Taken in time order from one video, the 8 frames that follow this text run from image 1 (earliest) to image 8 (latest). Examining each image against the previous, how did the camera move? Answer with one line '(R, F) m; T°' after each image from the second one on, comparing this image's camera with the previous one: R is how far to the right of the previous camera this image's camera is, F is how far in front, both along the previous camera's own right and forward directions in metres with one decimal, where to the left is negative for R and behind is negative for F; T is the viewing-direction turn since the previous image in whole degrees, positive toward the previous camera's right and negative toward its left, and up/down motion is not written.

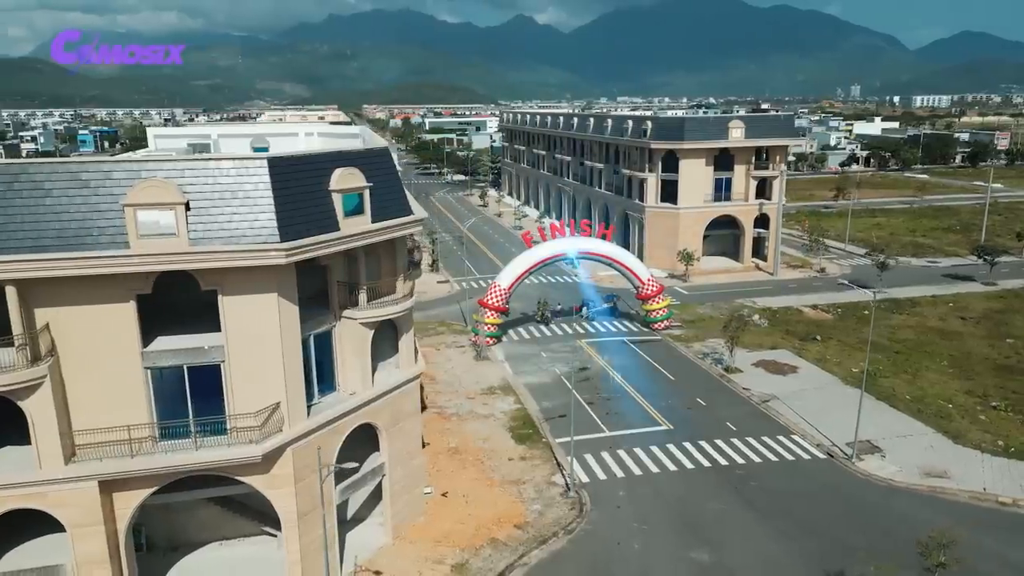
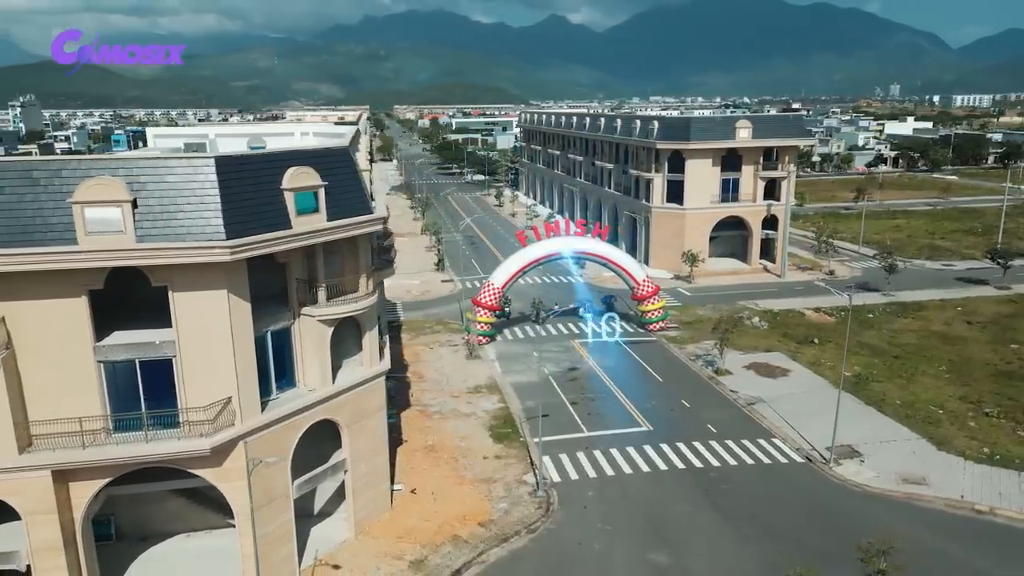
(+2.6, -0.1) m; -2°
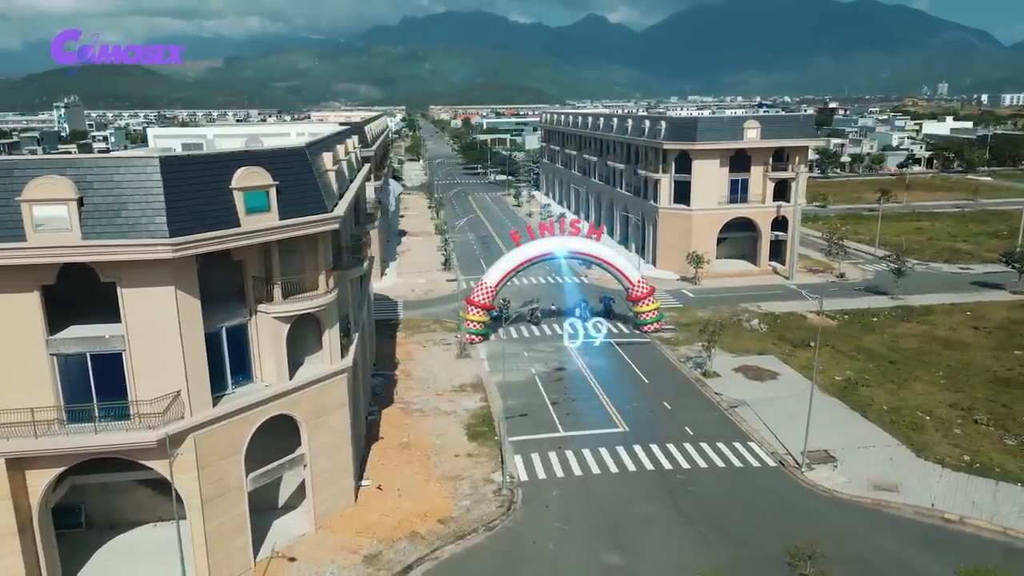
(+3.0, -0.1) m; -3°
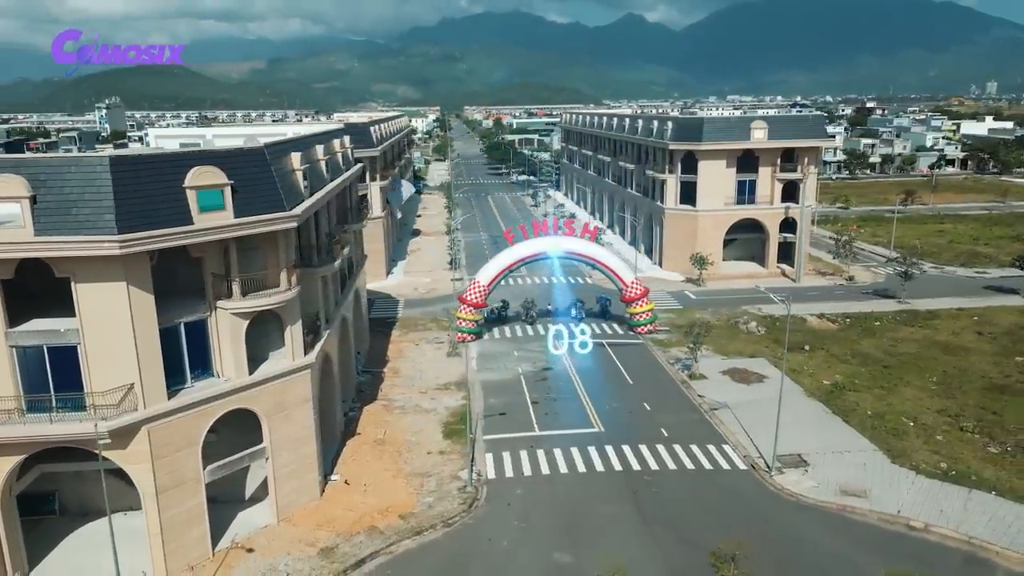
(+3.0, -0.2) m; -2°
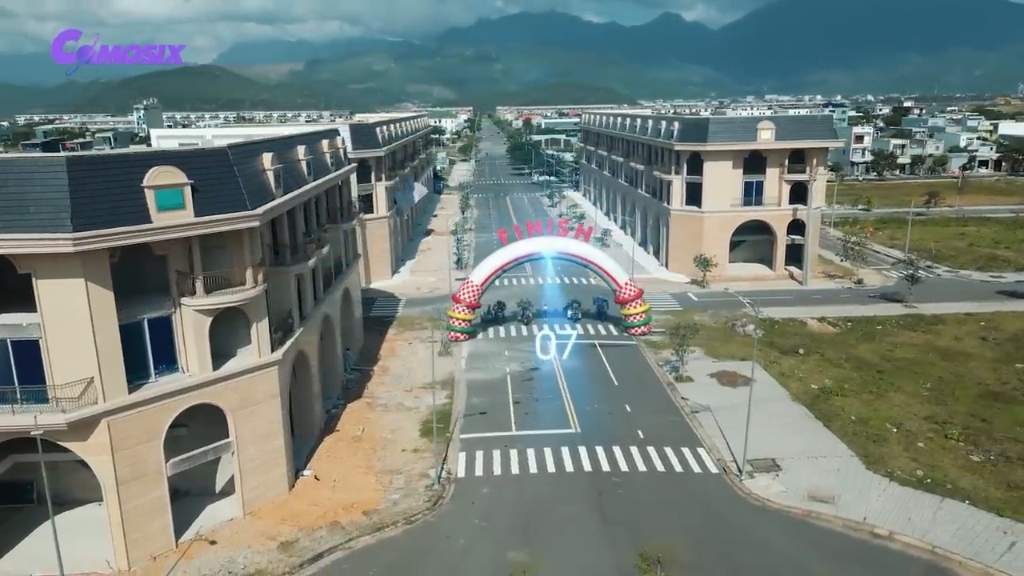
(+2.9, -0.1) m; -2°
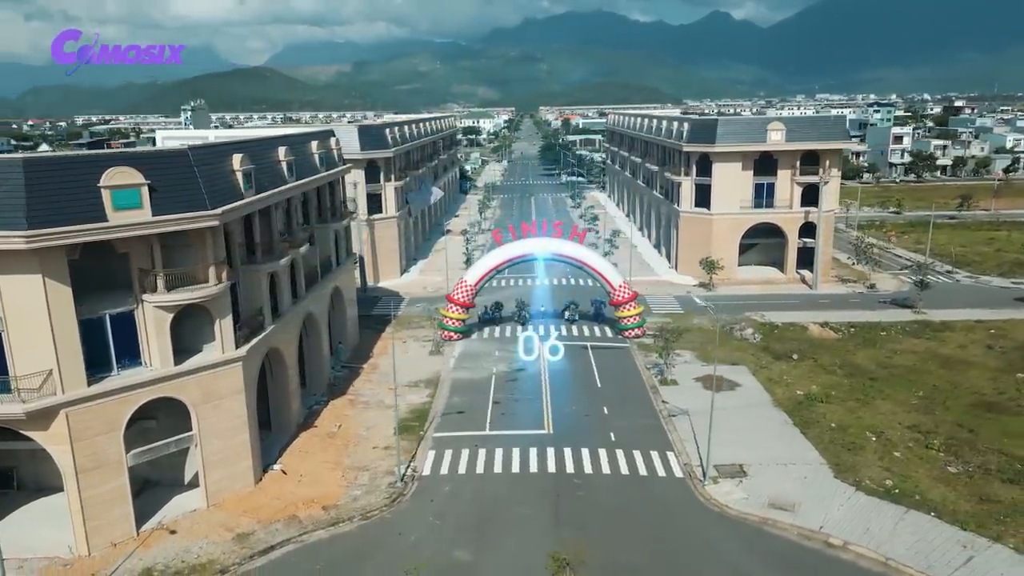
(+3.5, -0.1) m; -3°
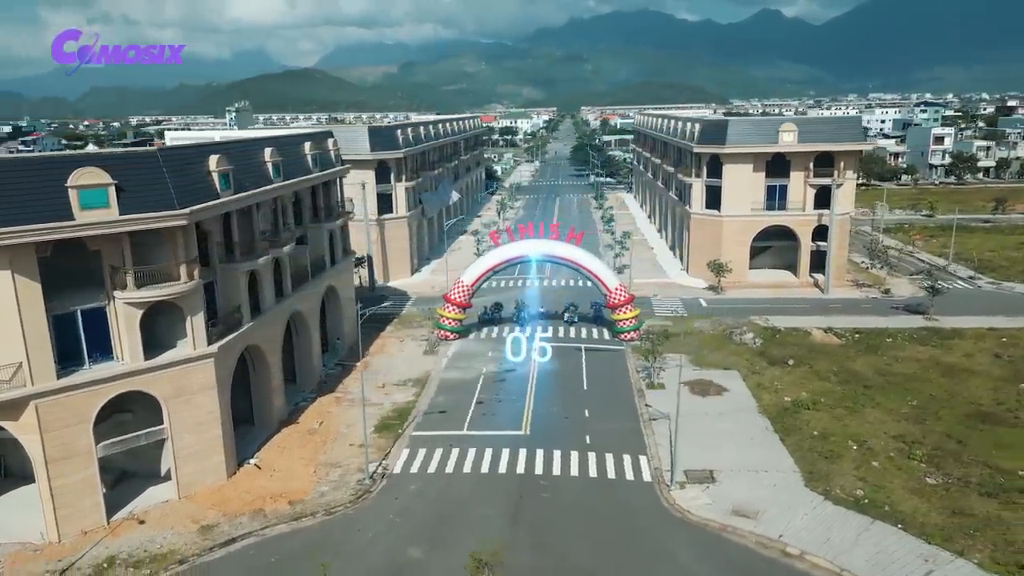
(+3.3, 0.0) m; -3°
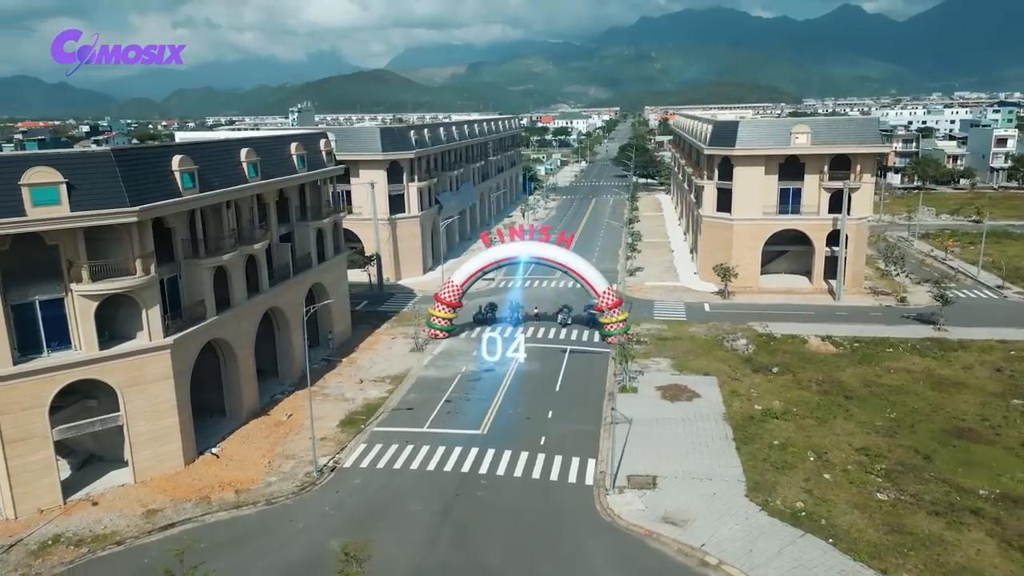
(+5.3, -0.1) m; -5°
